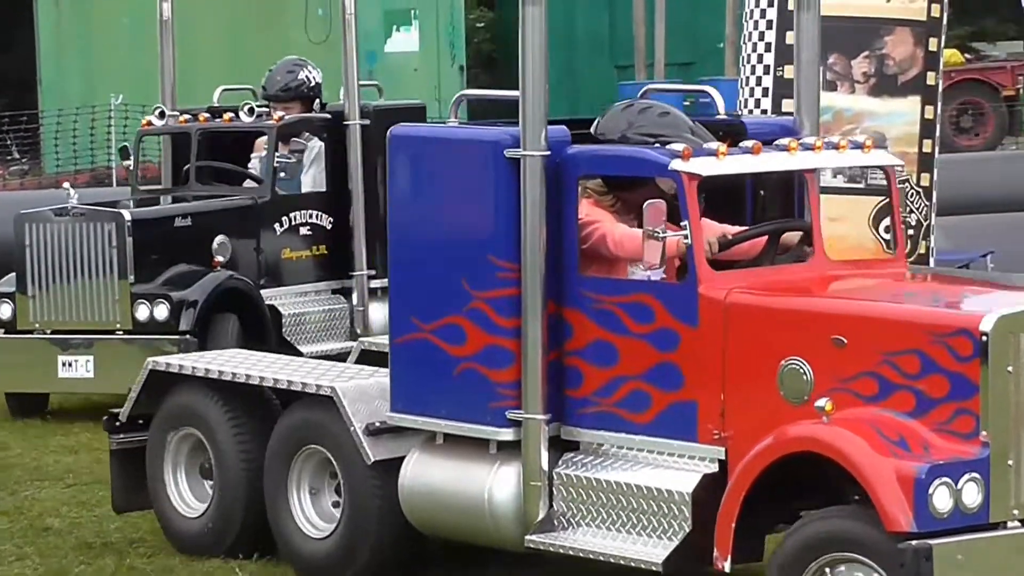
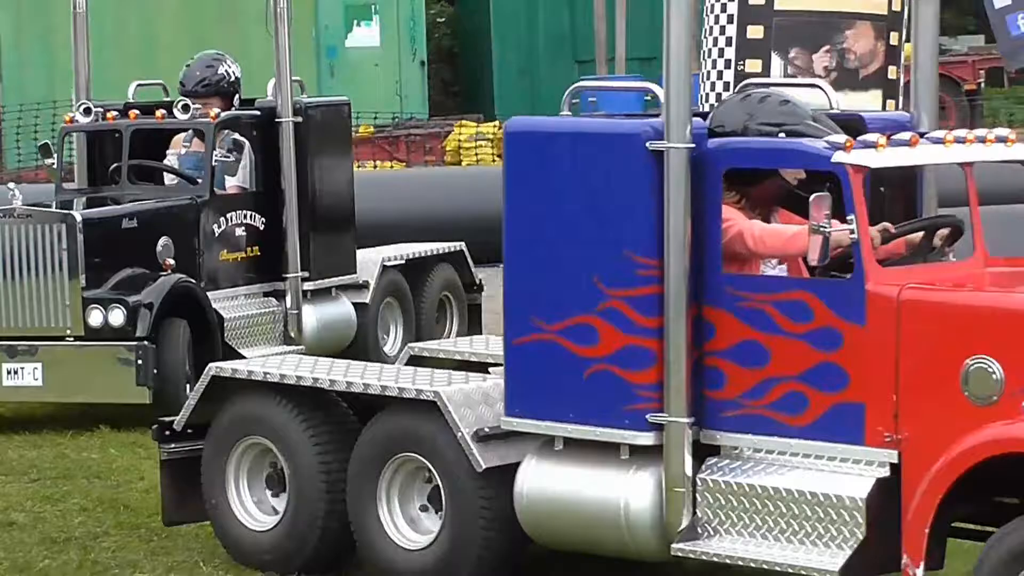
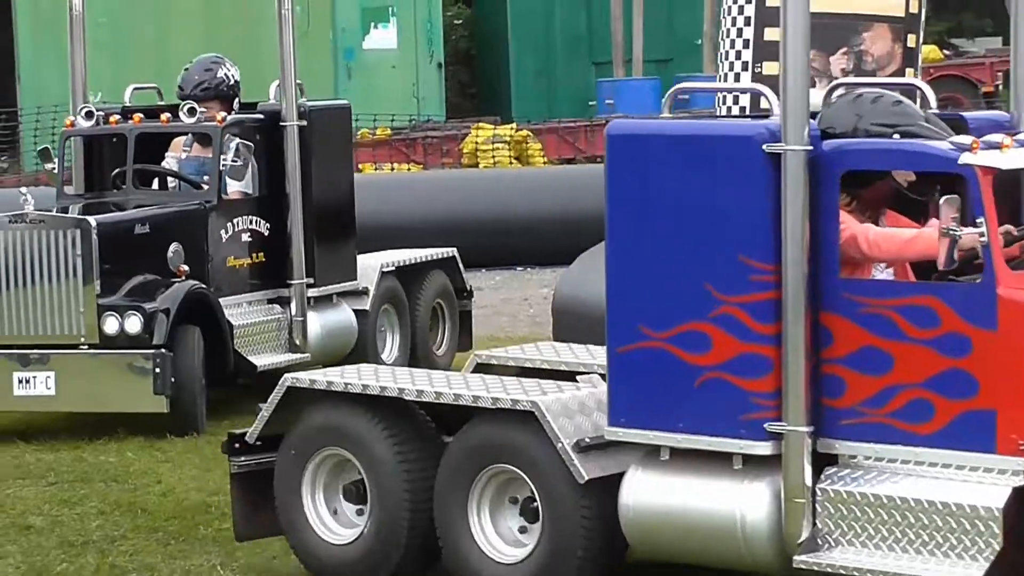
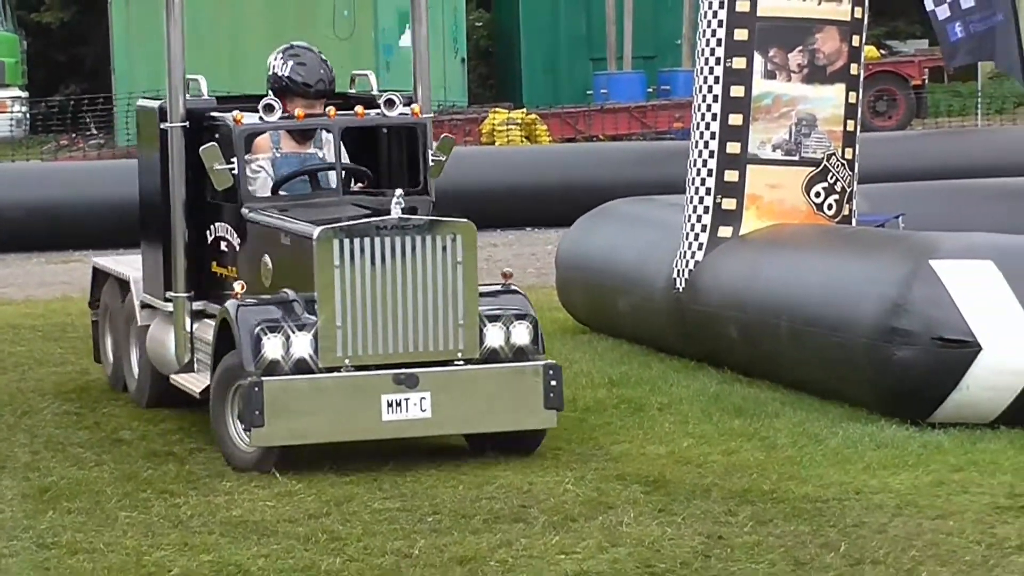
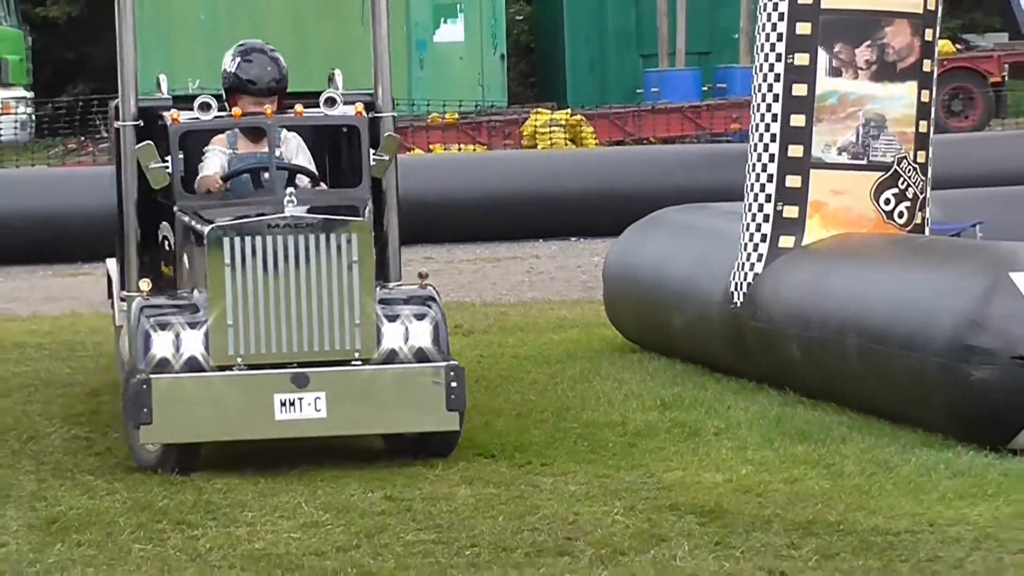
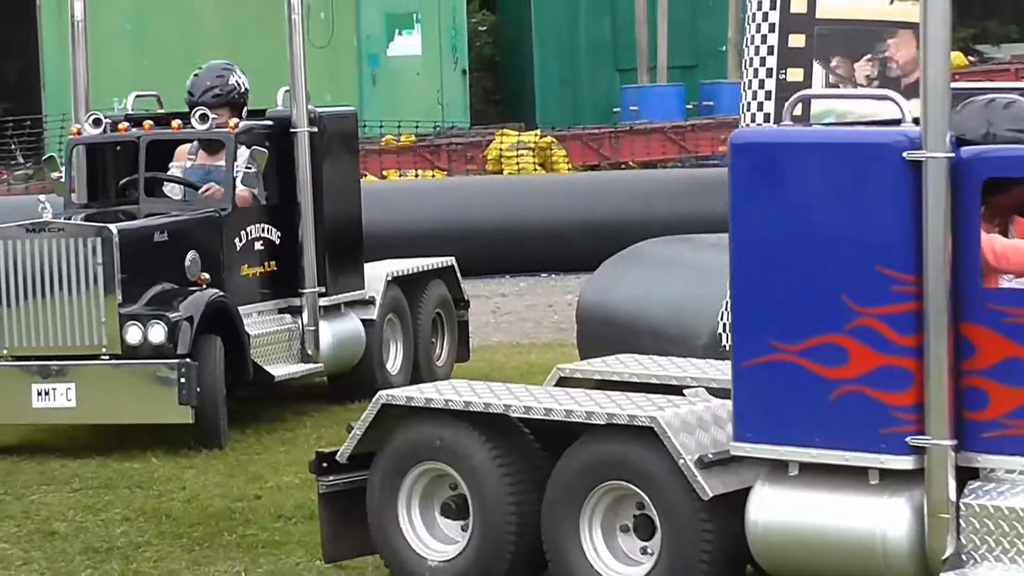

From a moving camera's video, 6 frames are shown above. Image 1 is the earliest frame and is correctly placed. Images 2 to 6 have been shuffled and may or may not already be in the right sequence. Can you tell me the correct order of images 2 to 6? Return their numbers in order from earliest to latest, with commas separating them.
2, 3, 6, 5, 4
